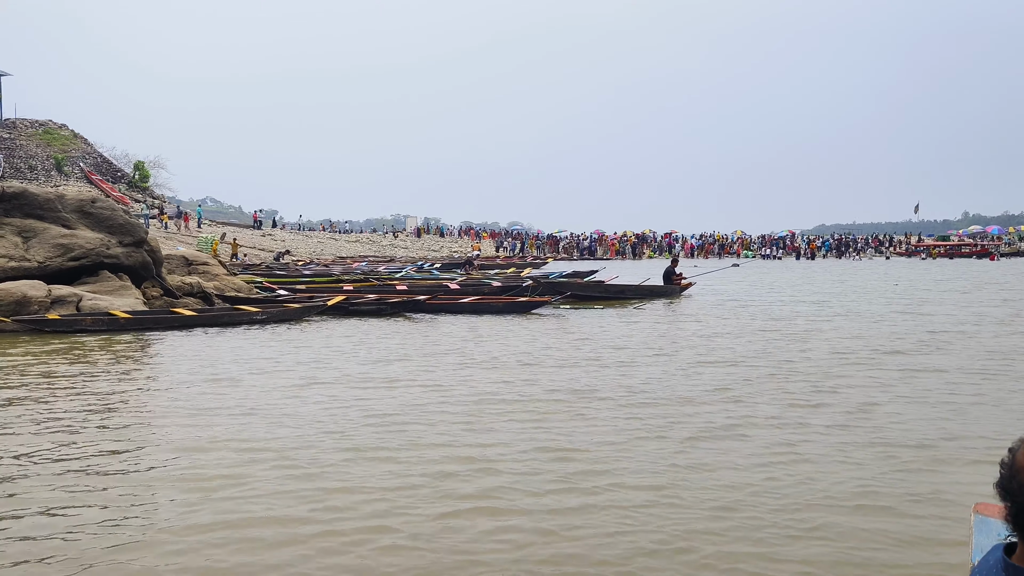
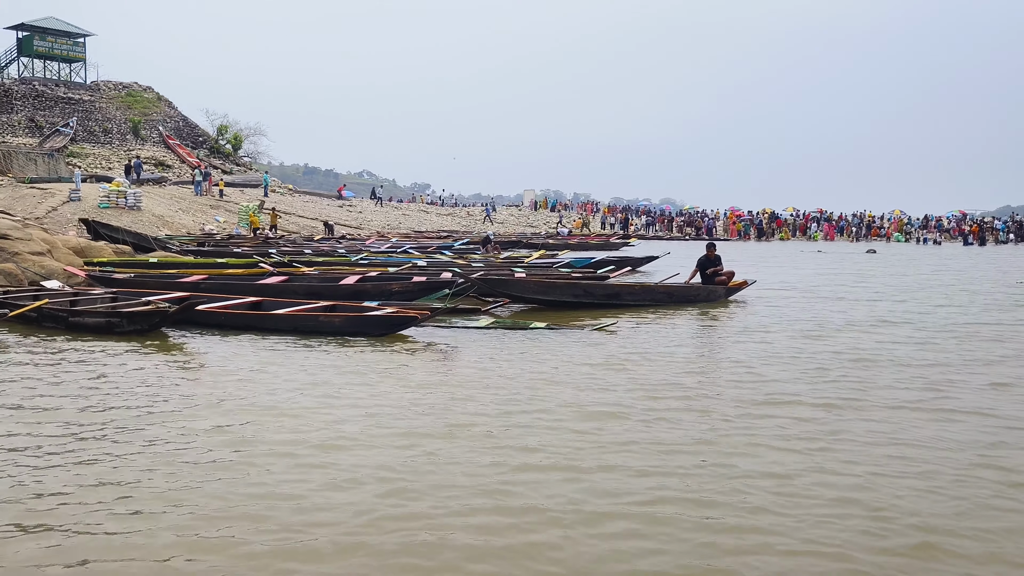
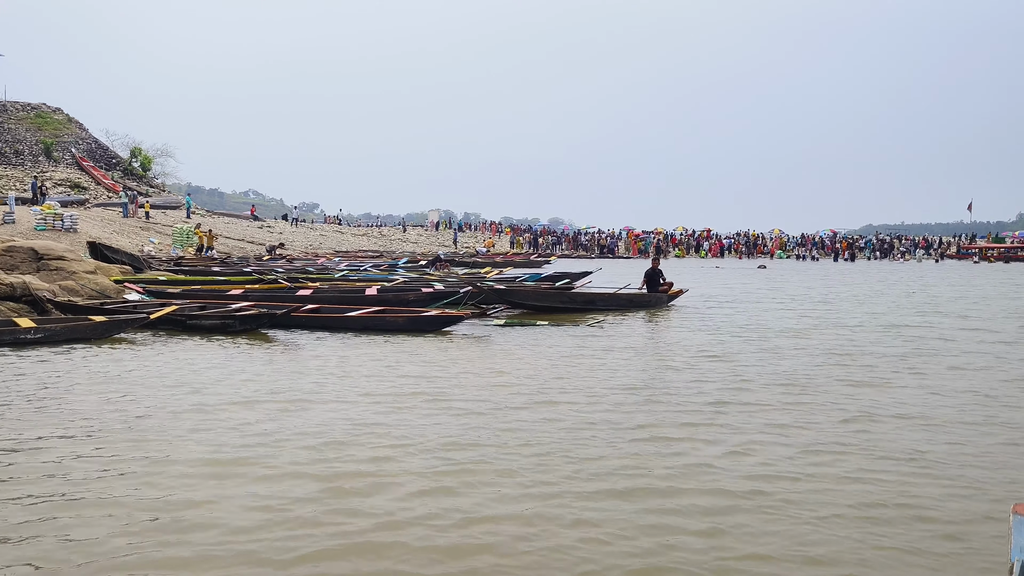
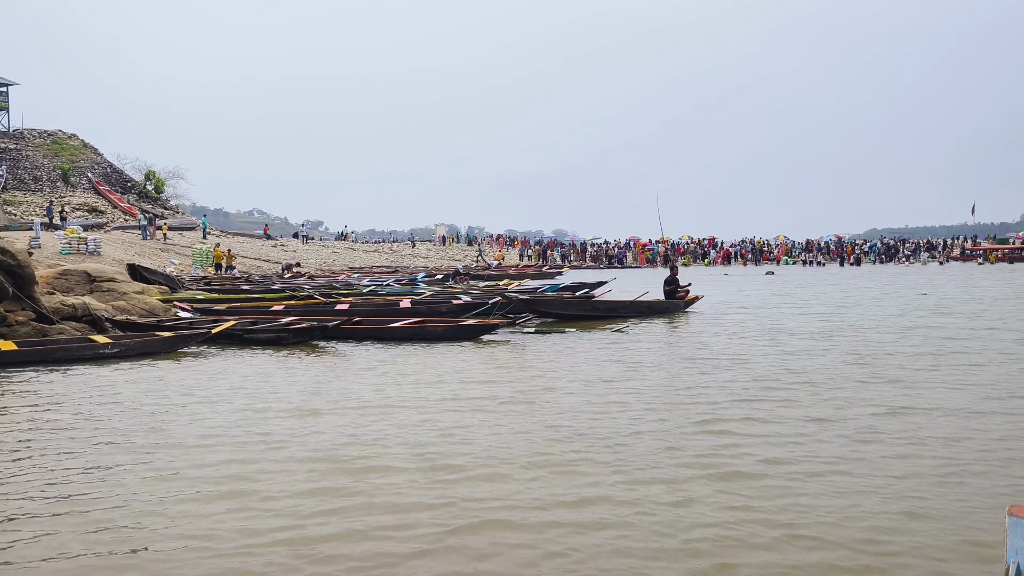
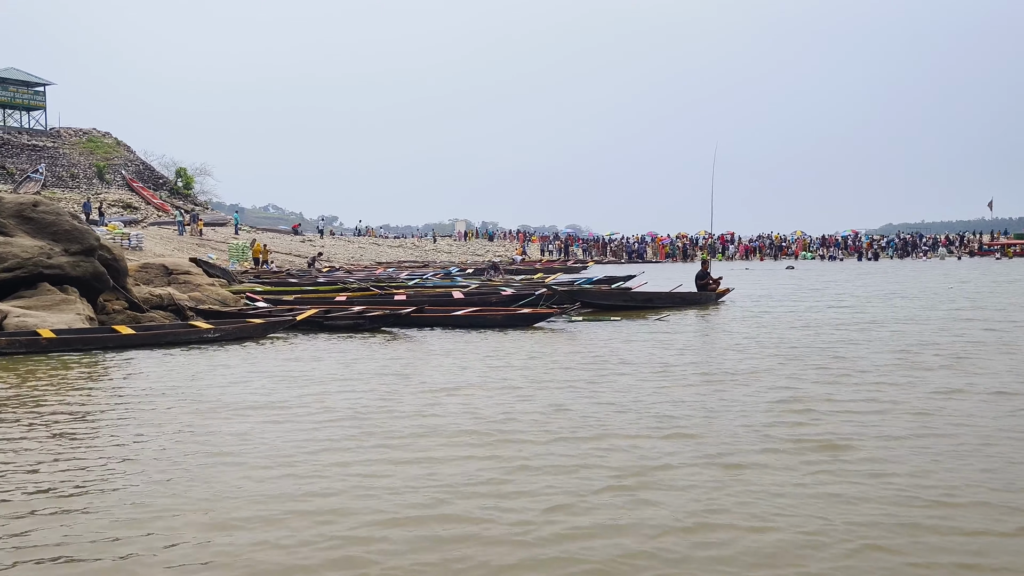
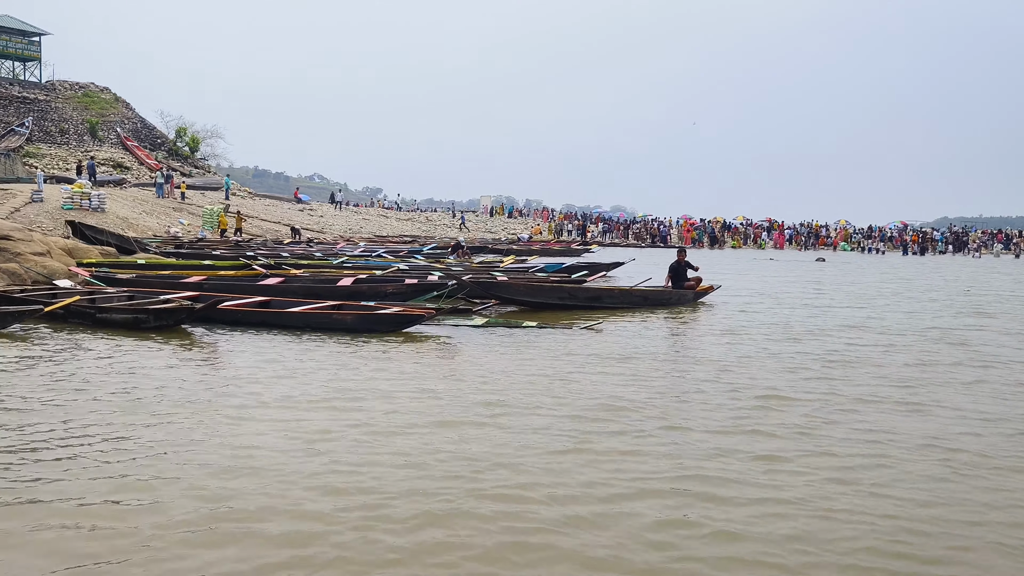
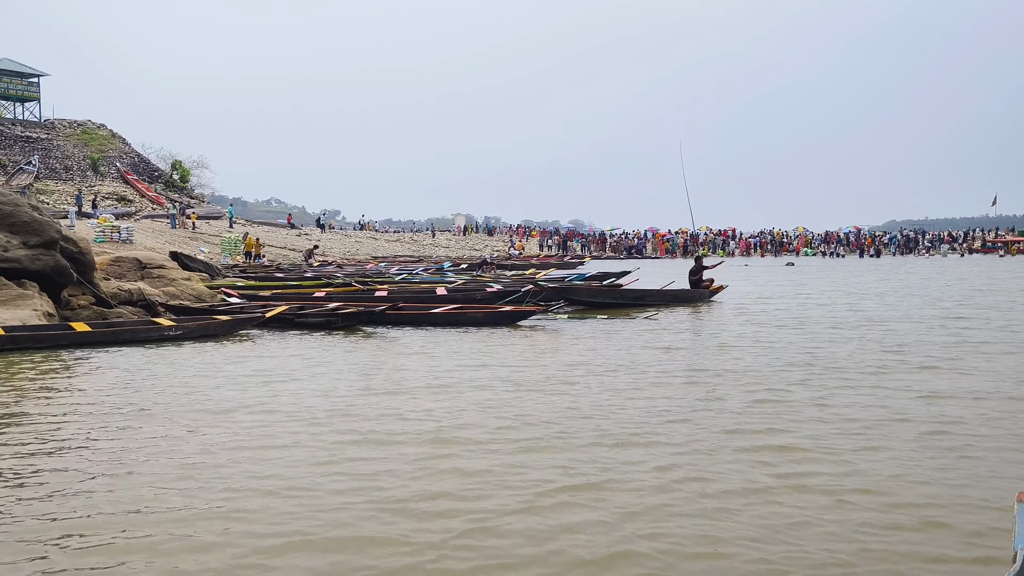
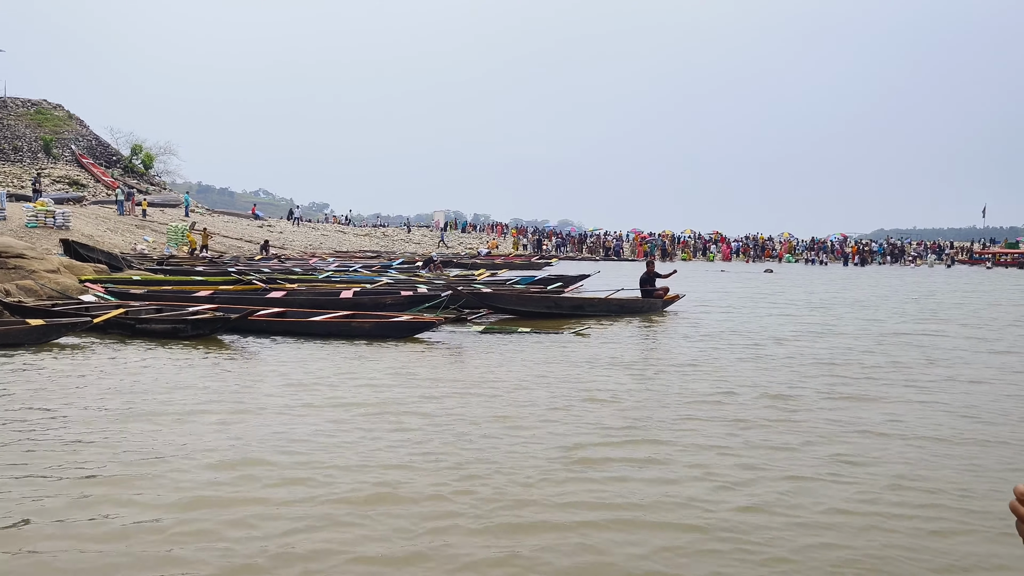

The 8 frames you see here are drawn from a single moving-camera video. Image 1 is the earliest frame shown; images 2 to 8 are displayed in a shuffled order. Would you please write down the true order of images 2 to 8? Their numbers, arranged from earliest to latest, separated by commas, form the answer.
5, 7, 4, 3, 8, 6, 2
